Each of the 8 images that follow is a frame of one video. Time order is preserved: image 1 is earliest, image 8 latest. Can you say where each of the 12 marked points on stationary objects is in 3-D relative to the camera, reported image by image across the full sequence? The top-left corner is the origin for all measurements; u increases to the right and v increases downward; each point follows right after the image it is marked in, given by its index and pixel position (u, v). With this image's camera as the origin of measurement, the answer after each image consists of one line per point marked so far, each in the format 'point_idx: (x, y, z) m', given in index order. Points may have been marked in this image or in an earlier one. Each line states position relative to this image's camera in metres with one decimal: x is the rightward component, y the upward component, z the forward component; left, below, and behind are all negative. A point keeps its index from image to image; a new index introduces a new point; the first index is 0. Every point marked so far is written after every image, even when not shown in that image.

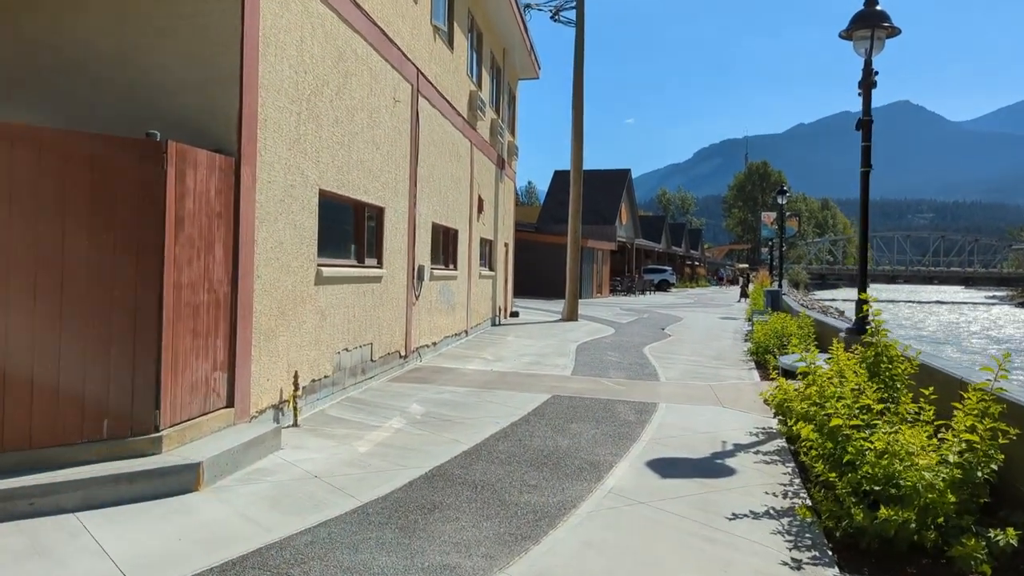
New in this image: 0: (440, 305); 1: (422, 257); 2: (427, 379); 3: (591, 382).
0: (-1.1, -0.3, +13.6) m
1: (-1.3, +0.4, +12.2) m
2: (-1.0, -1.1, +10.5) m
3: (+1.0, -1.2, +10.9) m
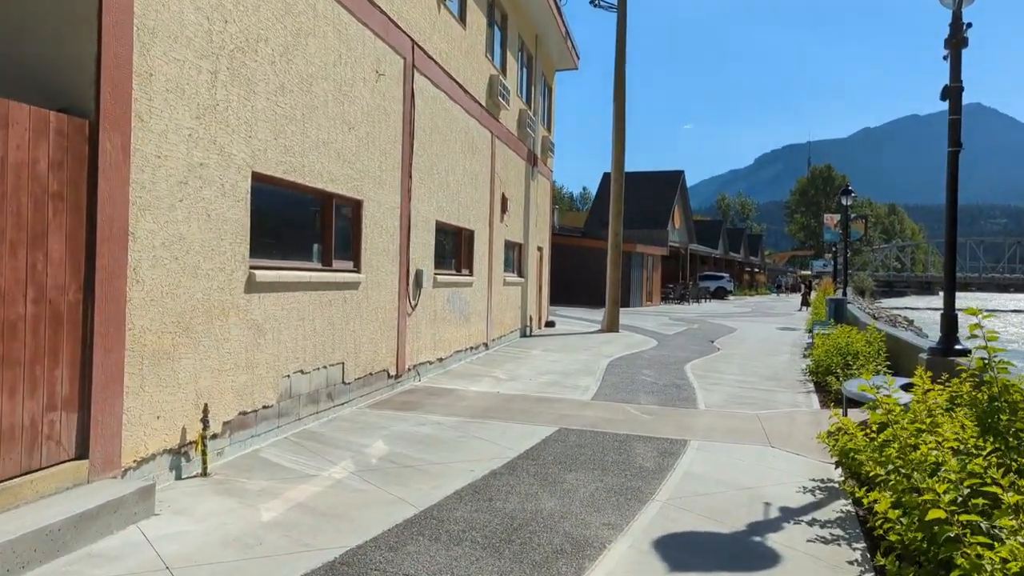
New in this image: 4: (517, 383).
0: (-0.9, -0.4, +12.0) m
1: (-1.1, +0.3, +10.6) m
2: (-1.0, -1.2, +8.8) m
3: (+1.0, -1.3, +9.0) m
4: (0.0, -1.2, +10.7) m
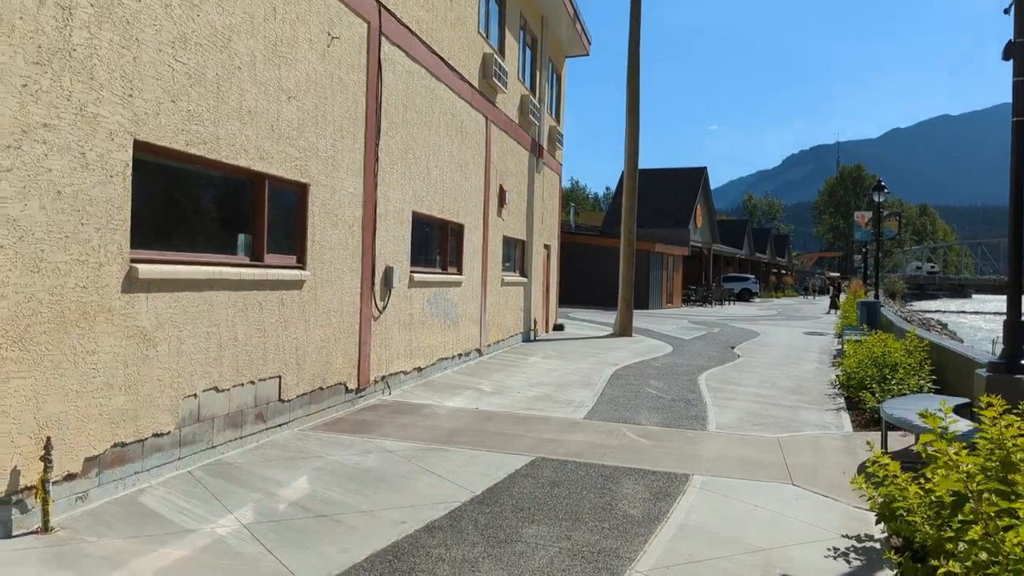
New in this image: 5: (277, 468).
0: (-1.0, -0.4, +10.7) m
1: (-1.3, +0.3, +9.3) m
2: (-1.2, -1.2, +7.5) m
3: (+0.8, -1.3, +7.7) m
4: (-0.1, -1.2, +9.4) m
5: (-1.6, -1.2, +5.8) m
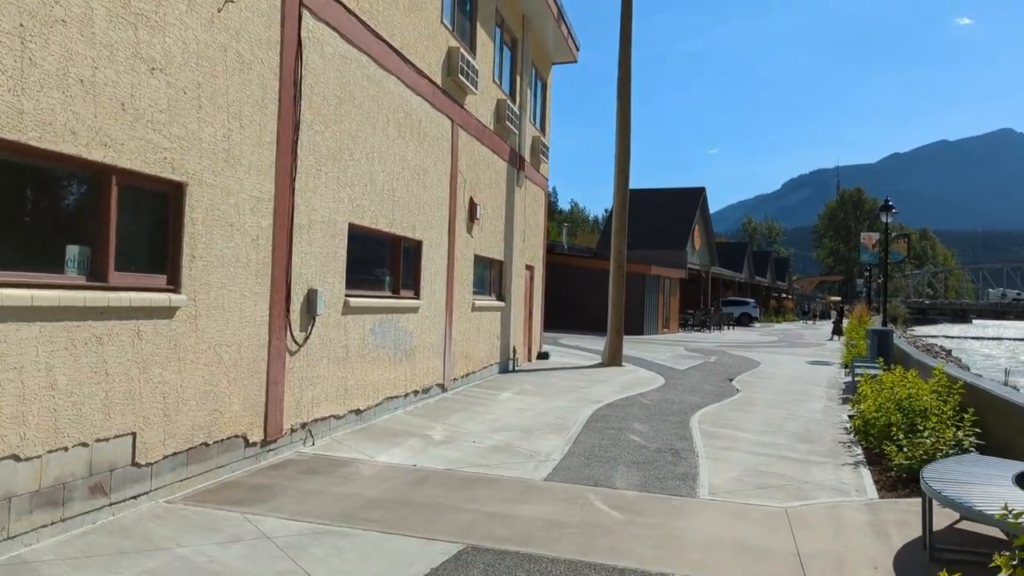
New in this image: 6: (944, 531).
0: (-1.4, -0.7, +9.0) m
1: (-1.7, +0.1, +7.7) m
2: (-1.7, -1.4, +5.9) m
3: (+0.4, -1.5, +6.0) m
4: (-0.6, -1.4, +7.7) m
5: (-2.0, -1.4, +4.2) m
6: (+2.8, -1.6, +5.6) m
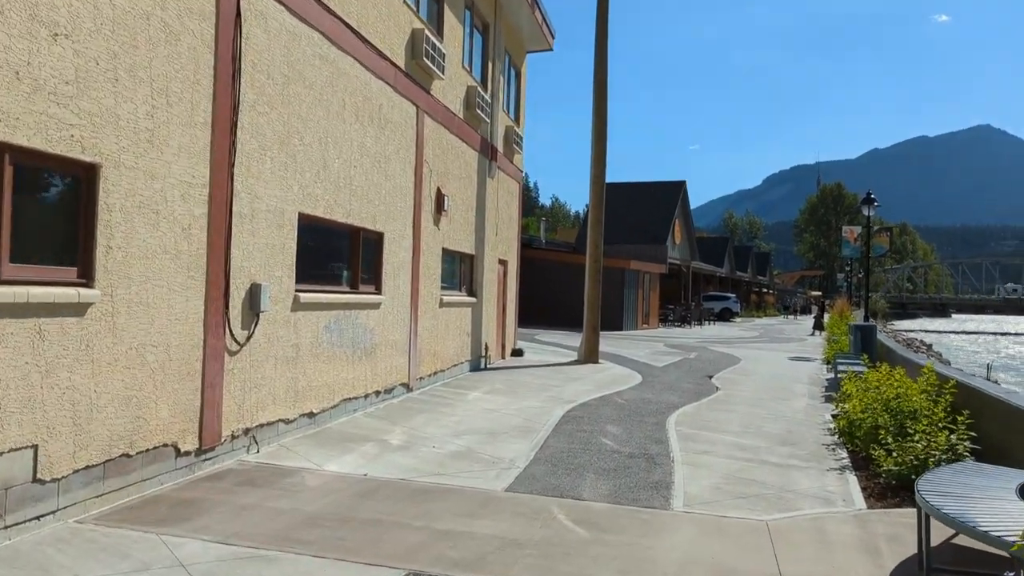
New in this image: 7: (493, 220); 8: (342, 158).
0: (-1.8, -0.6, +8.4) m
1: (-2.0, +0.1, +7.1) m
2: (-1.9, -1.4, +5.3) m
3: (+0.1, -1.5, +5.5) m
4: (-0.9, -1.4, +7.2) m
5: (-2.3, -1.3, +3.6) m
6: (+2.5, -1.5, +5.1) m
7: (-0.3, +1.2, +15.6) m
8: (-1.7, +1.3, +8.7) m
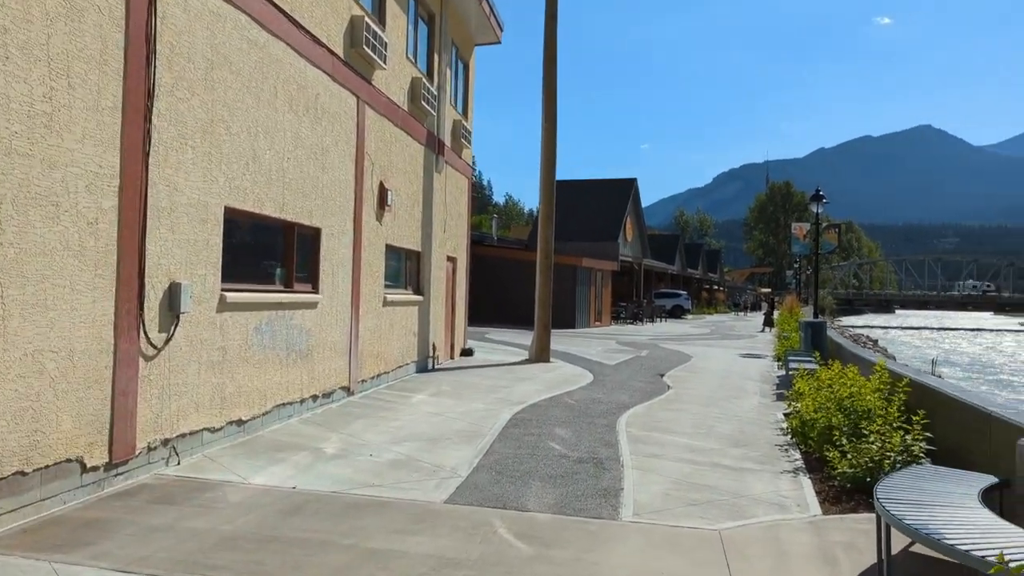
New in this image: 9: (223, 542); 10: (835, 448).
0: (-2.3, -0.6, +8.0) m
1: (-2.5, +0.1, +6.6) m
2: (-2.3, -1.4, +4.8) m
3: (-0.3, -1.4, +5.1) m
4: (-1.3, -1.4, +6.7) m
5: (-2.5, -1.3, +3.1) m
6: (+2.2, -1.5, +4.8) m
7: (-1.3, +1.2, +15.2) m
8: (-2.2, +1.3, +8.2) m
9: (-1.6, -1.4, +4.8) m
10: (+2.6, -1.3, +7.1) m
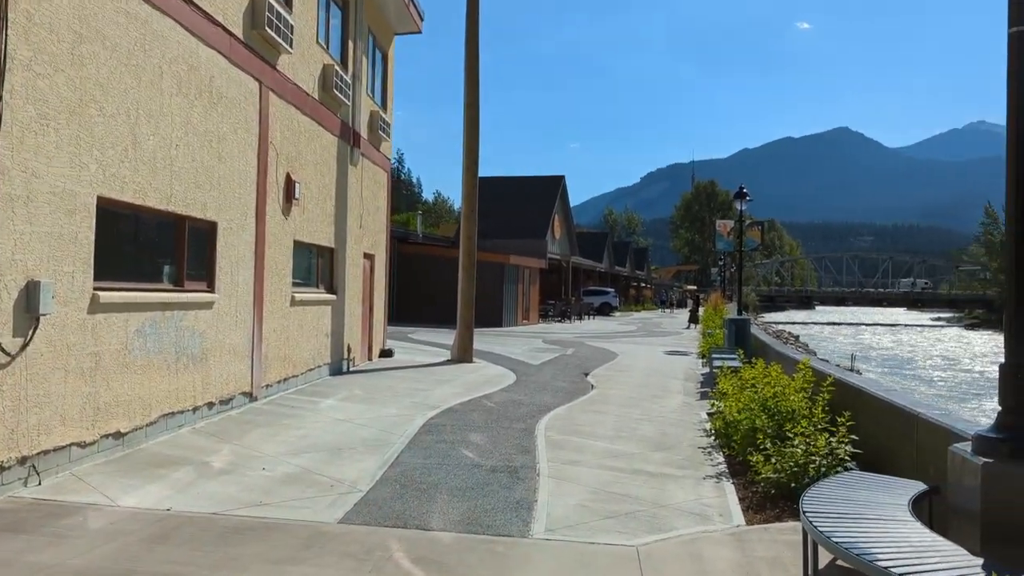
0: (-3.1, -0.6, +7.2) m
1: (-3.1, +0.2, +5.9) m
2: (-2.8, -1.3, +4.1) m
3: (-0.8, -1.4, +4.6) m
4: (-2.0, -1.4, +6.1) m
5: (-2.9, -1.3, +2.4) m
6: (+1.6, -1.5, +4.5) m
7: (-2.6, +1.3, +14.5) m
8: (-3.0, +1.3, +7.5) m
9: (-2.1, -1.4, +4.1) m
10: (+1.9, -1.3, +6.8) m
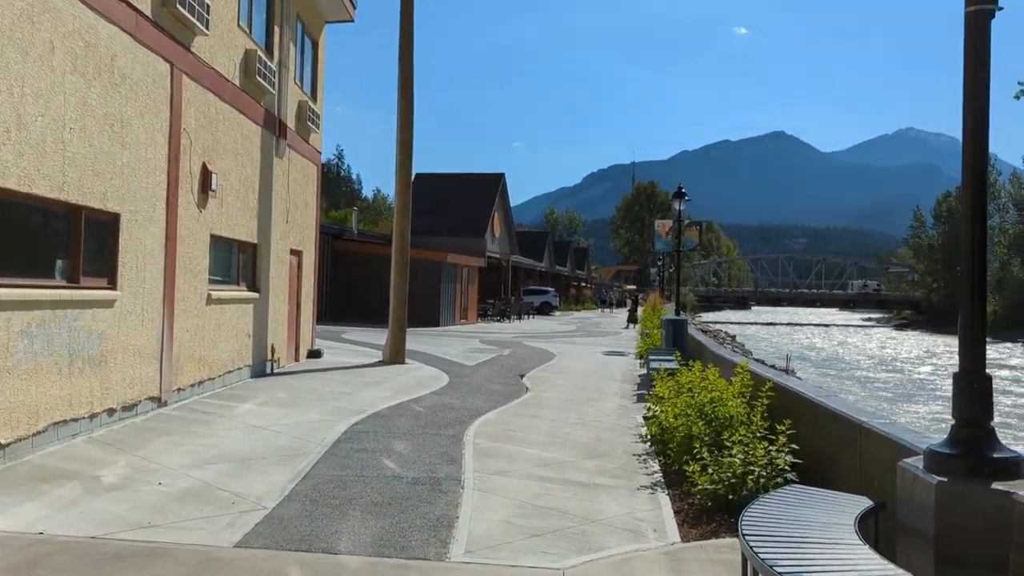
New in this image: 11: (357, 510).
0: (-3.7, -0.6, +6.6) m
1: (-3.6, +0.2, +5.2) m
2: (-3.2, -1.3, +3.4) m
3: (-1.2, -1.4, +4.0) m
4: (-2.5, -1.3, +5.5) m
5: (-3.2, -1.3, +1.7) m
6: (+1.2, -1.5, +4.2) m
7: (-3.7, +1.3, +13.9) m
8: (-3.6, +1.3, +6.8) m
9: (-2.5, -1.4, +3.5) m
10: (+1.4, -1.3, +6.4) m
11: (-1.0, -1.4, +5.6) m
